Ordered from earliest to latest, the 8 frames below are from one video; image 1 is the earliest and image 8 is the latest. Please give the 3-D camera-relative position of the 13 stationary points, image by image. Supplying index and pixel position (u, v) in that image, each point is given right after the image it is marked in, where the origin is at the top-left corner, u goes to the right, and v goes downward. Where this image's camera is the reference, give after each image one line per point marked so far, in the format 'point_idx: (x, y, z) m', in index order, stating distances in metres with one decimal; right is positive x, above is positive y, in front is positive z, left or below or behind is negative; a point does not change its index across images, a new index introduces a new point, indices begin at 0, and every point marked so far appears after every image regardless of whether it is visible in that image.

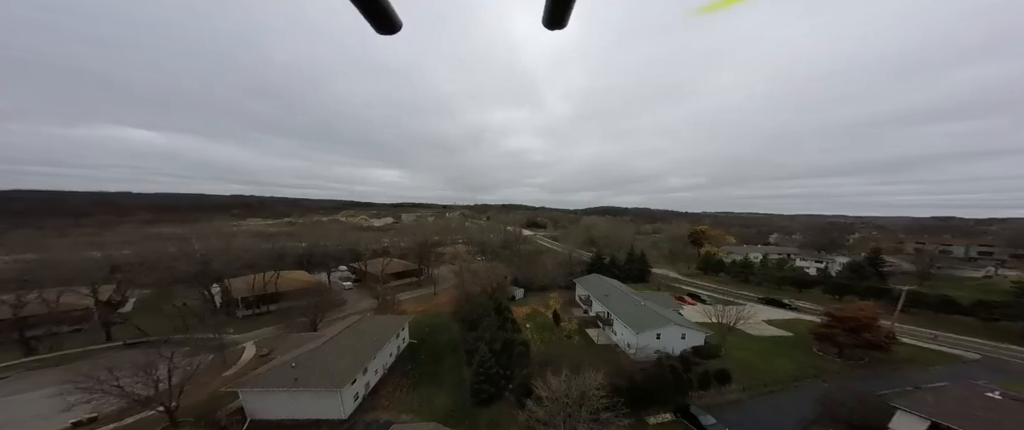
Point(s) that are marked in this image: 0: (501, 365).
0: (-0.4, -7.8, +13.6) m
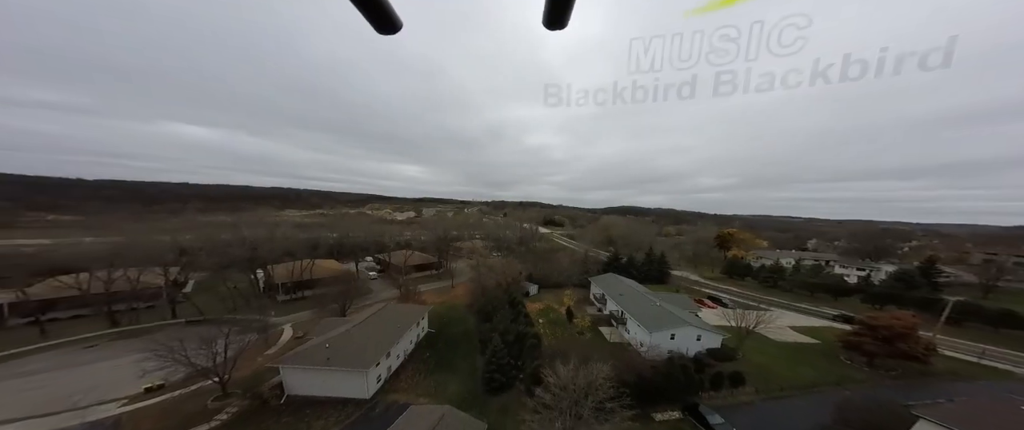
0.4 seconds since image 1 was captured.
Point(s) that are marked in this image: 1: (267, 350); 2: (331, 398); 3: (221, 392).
0: (+0.2, -7.6, +14.1) m
1: (-14.0, -8.1, +16.0) m
2: (-8.5, -9.0, +12.8) m
3: (-13.2, -8.5, +12.8) m
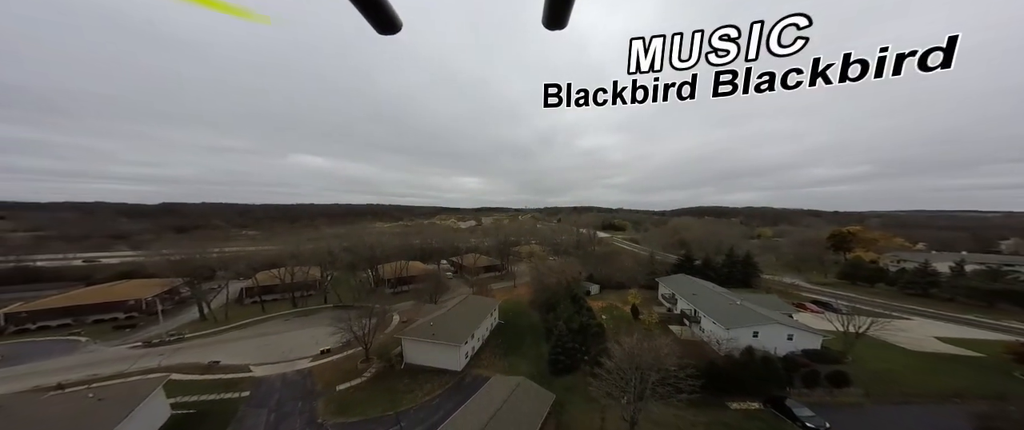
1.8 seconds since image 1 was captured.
0: (+4.1, -7.4, +15.2) m
1: (-9.4, -8.6, +20.2) m
2: (-4.6, -9.1, +15.9) m
3: (-9.2, -8.9, +16.9) m
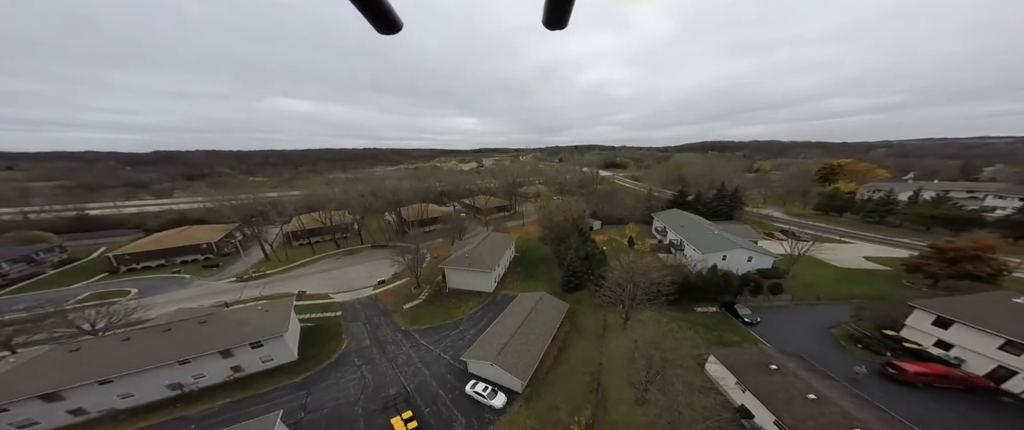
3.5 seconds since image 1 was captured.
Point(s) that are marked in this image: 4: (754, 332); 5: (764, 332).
0: (+5.6, -3.9, +19.5) m
1: (-7.9, -4.3, +24.4) m
2: (-3.1, -5.7, +20.3) m
3: (-7.7, -5.3, +21.2) m
4: (+13.1, -6.5, +14.2) m
5: (+13.4, -6.5, +14.1) m
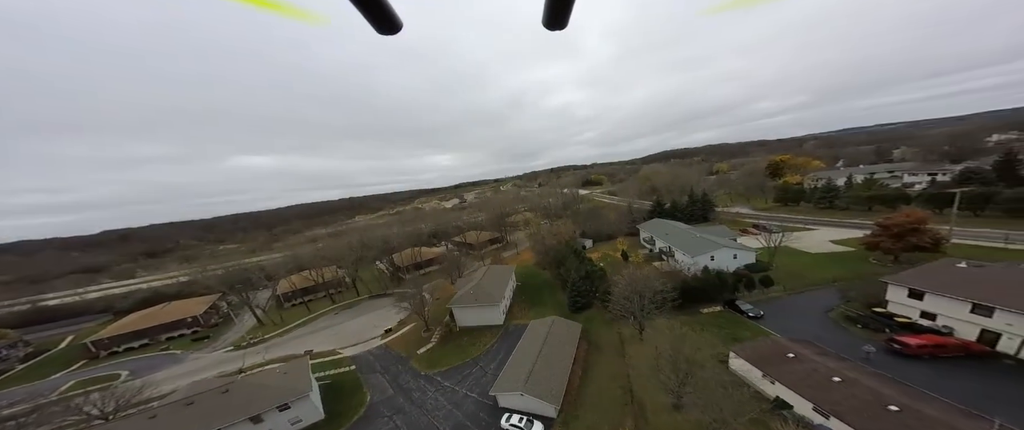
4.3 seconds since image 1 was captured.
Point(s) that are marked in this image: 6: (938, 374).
0: (+6.2, -5.4, +20.1) m
1: (-7.5, -8.1, +23.9) m
2: (-2.2, -8.4, +20.1) m
3: (-7.0, -8.7, +20.6) m
4: (+14.3, -6.5, +15.2) m
5: (+14.6, -6.4, +15.1) m
6: (+18.0, -6.9, +11.0) m
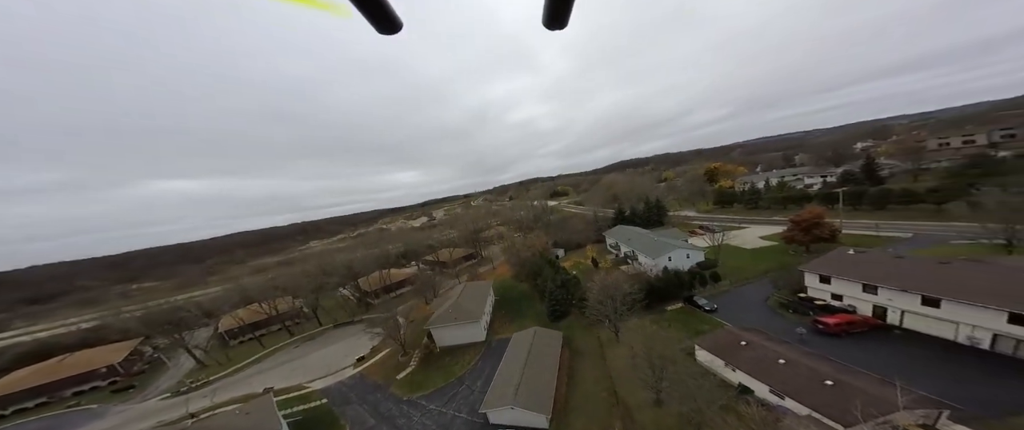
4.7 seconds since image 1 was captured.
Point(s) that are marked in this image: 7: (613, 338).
0: (+4.6, -6.4, +21.2) m
1: (-9.3, -9.9, +23.1) m
2: (-3.6, -9.7, +20.0) m
3: (-8.3, -10.3, +19.9) m
4: (+13.3, -6.7, +17.4) m
5: (+13.6, -6.7, +17.3) m
6: (+17.5, -6.8, +13.6) m
7: (+6.6, -8.0, +17.2) m
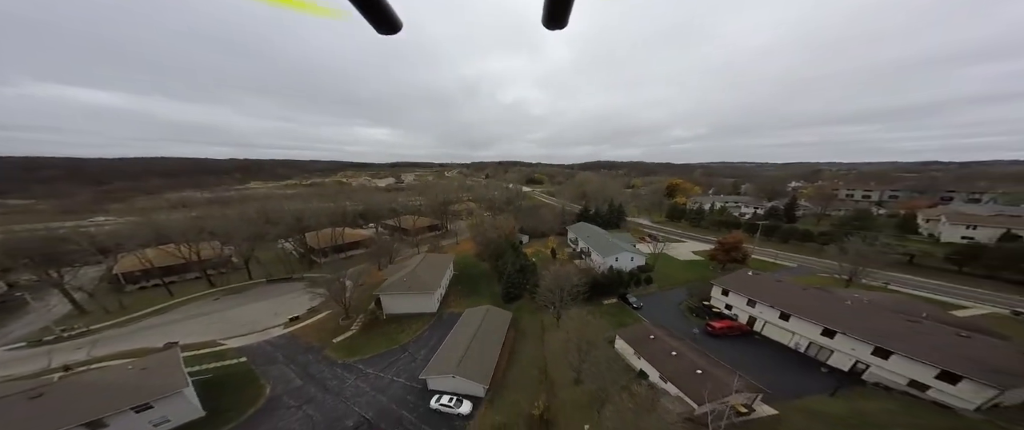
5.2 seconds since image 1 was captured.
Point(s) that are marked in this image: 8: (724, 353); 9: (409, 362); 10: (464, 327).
0: (+0.8, -5.5, +22.9) m
1: (-13.6, -6.6, +23.3) m
2: (-7.6, -7.6, +20.9) m
3: (-12.3, -7.5, +20.3) m
4: (+9.7, -7.5, +20.1) m
5: (+10.0, -7.5, +20.1) m
6: (+14.2, -8.5, +16.9) m
7: (+2.9, -7.7, +19.2) m
8: (+13.1, -8.6, +16.5) m
9: (-6.0, -8.6, +16.0) m
10: (-3.3, -7.5, +17.6) m
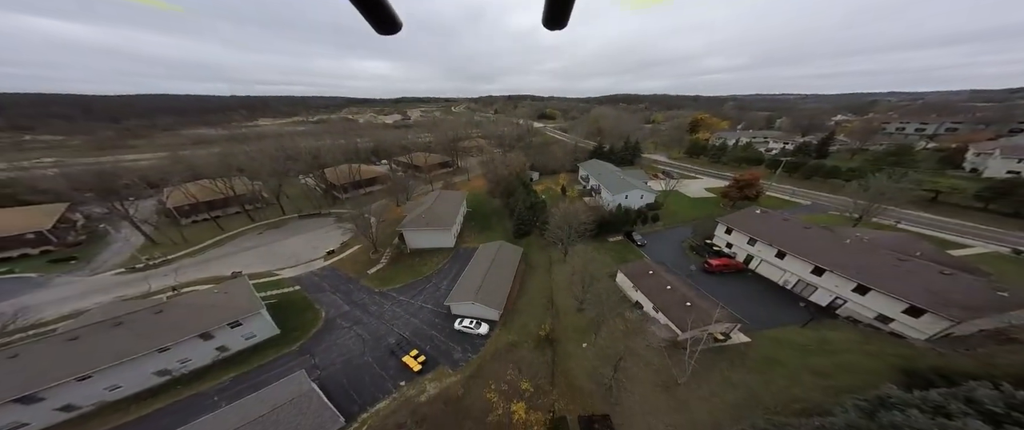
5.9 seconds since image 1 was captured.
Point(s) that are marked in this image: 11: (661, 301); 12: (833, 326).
0: (+1.7, 0.0, +23.6) m
1: (-12.7, -0.9, +24.7) m
2: (-6.8, -2.4, +22.4) m
3: (-11.6, -2.4, +22.0) m
4: (+10.4, -2.6, +21.0) m
5: (+10.8, -2.6, +21.0) m
6: (+14.9, -4.3, +17.9) m
7: (+3.6, -3.0, +20.4) m
8: (+13.7, -4.5, +17.5) m
9: (-5.4, -4.5, +17.8) m
10: (-2.7, -3.1, +19.0) m
11: (+8.8, -4.5, +14.7) m
12: (+18.0, -5.9, +14.6) m
